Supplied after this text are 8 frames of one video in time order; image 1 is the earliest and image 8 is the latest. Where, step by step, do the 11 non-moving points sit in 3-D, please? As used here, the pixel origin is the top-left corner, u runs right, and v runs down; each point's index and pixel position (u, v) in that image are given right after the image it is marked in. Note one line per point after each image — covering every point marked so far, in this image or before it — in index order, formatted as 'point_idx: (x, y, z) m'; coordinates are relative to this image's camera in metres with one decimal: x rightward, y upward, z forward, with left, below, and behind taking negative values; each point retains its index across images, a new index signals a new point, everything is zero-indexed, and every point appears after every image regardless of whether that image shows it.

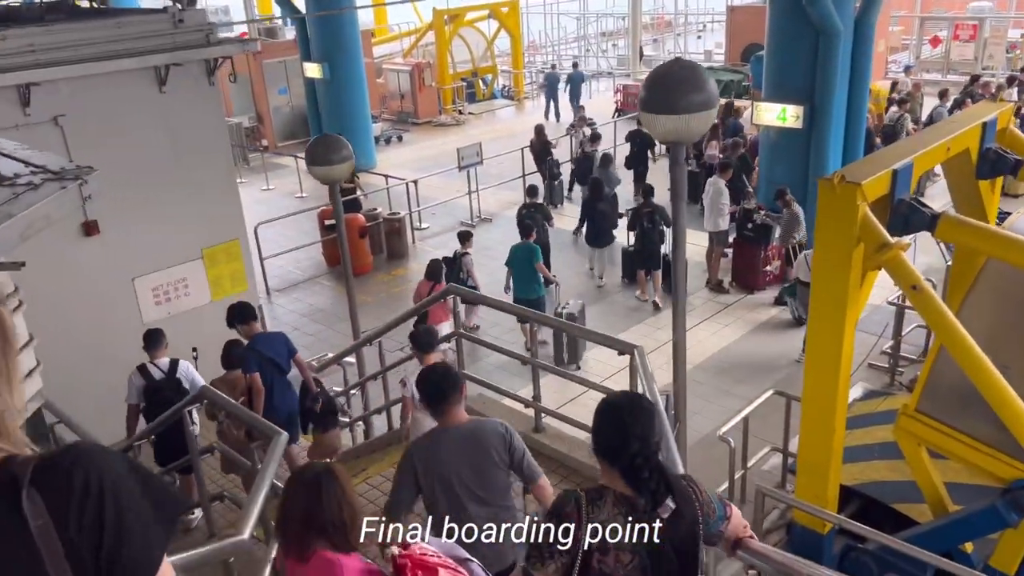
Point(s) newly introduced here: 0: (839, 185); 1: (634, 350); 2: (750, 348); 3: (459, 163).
0: (+2.4, +0.8, +6.1) m
1: (+0.8, -0.4, +5.2) m
2: (+3.1, -0.8, +10.6) m
3: (-1.0, +2.4, +15.8) m
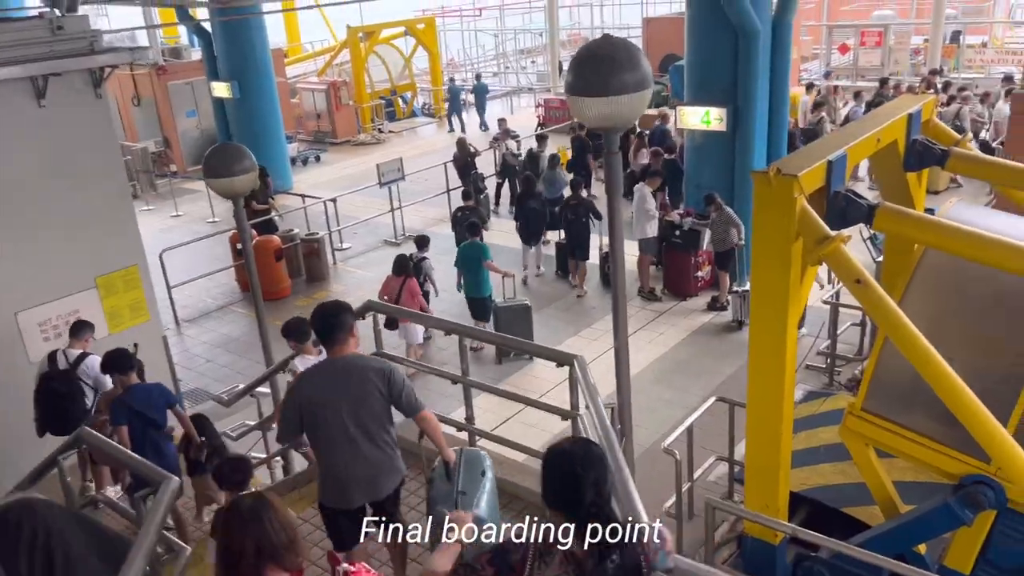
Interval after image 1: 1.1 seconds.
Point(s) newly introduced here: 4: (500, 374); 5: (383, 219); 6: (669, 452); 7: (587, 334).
0: (+1.9, +0.8, +5.8) m
1: (+0.4, -0.4, +4.7) m
2: (+2.2, -0.8, +10.3) m
3: (-2.5, +2.0, +15.3) m
4: (-0.1, -1.0, +10.5) m
5: (-2.6, +1.4, +16.2) m
6: (+1.3, -1.4, +6.9) m
7: (+1.0, -0.6, +11.1) m
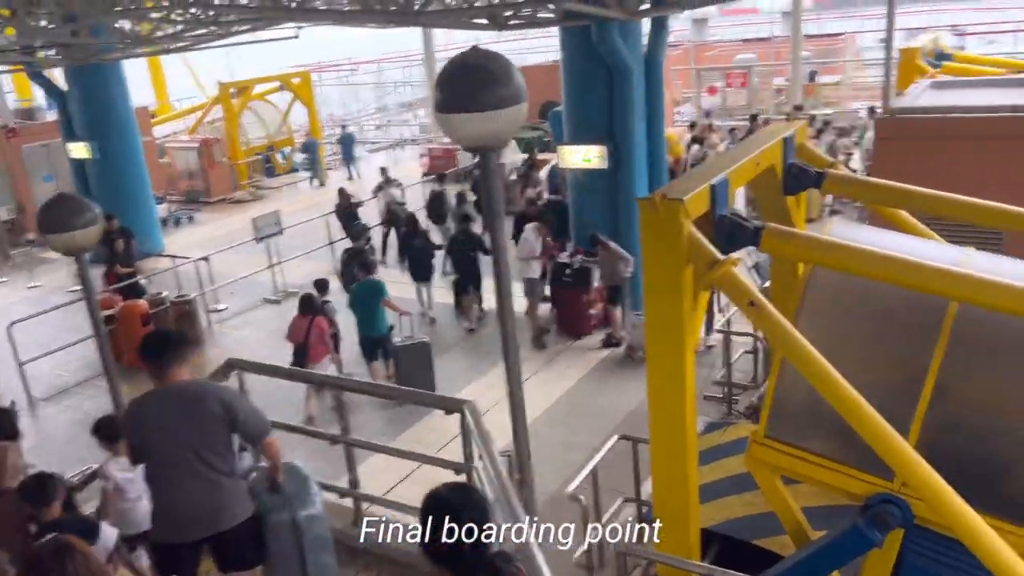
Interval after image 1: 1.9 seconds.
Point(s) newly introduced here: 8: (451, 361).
0: (+1.0, +0.6, +5.7) m
1: (-0.2, -0.6, +4.3) m
2: (+0.9, -1.3, +10.1) m
3: (-4.5, +1.0, +14.5) m
4: (-1.4, -1.6, +10.0) m
5: (-4.7, +0.2, +15.4) m
6: (+0.5, -1.7, +6.5) m
7: (-0.4, -1.2, +10.7) m
8: (-0.8, -1.0, +11.3) m
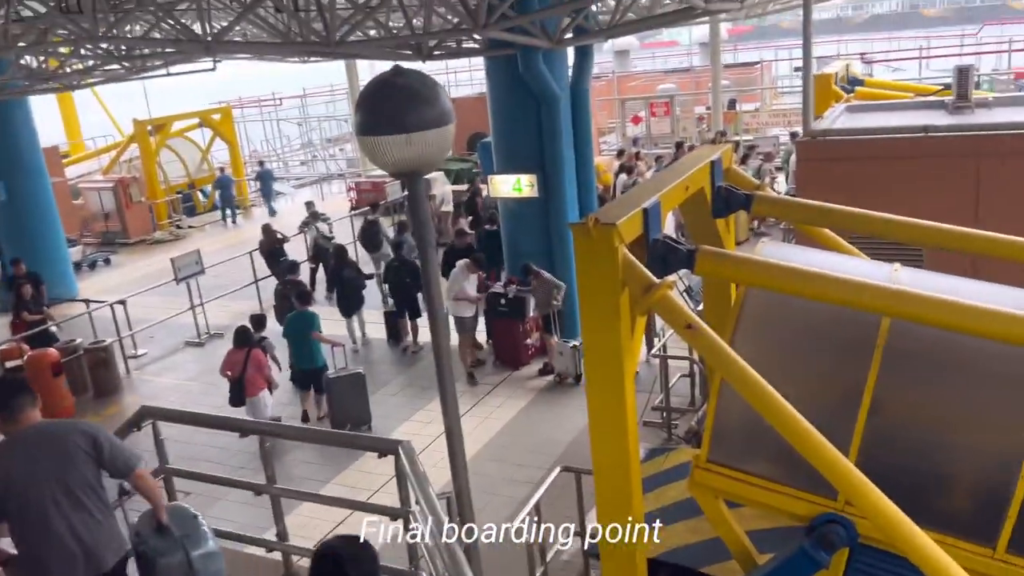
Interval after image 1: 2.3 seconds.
0: (+0.6, +0.4, +5.6) m
1: (-0.6, -0.8, +4.0) m
2: (+0.2, -1.7, +9.9) m
3: (-5.7, +0.2, +13.9) m
4: (-2.1, -2.0, +9.6) m
5: (-5.9, -0.5, +14.8) m
6: (0.0, -1.9, +6.3) m
7: (-1.2, -1.6, +10.4) m
8: (-1.7, -1.5, +10.9) m
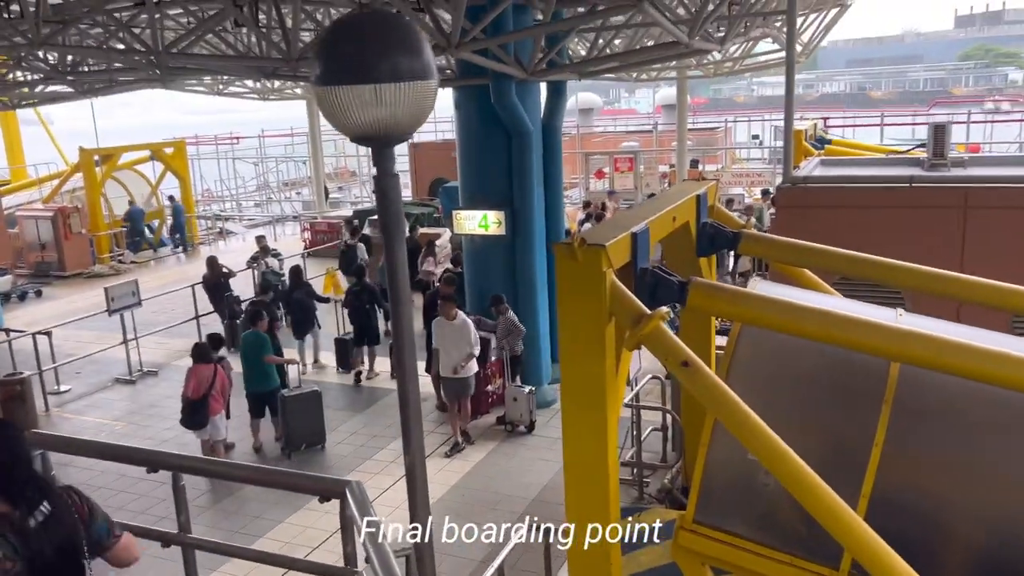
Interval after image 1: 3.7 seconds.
0: (+0.4, +0.2, +4.9) m
1: (-0.7, -0.8, +3.3) m
2: (-0.3, -2.1, +9.0) m
3: (-6.3, -0.3, +12.9) m
4: (-2.5, -2.4, +8.6) m
5: (-6.6, -1.1, +13.7) m
6: (-0.2, -2.1, +5.4) m
7: (-1.7, -2.1, +9.5) m
8: (-2.2, -1.9, +10.0) m
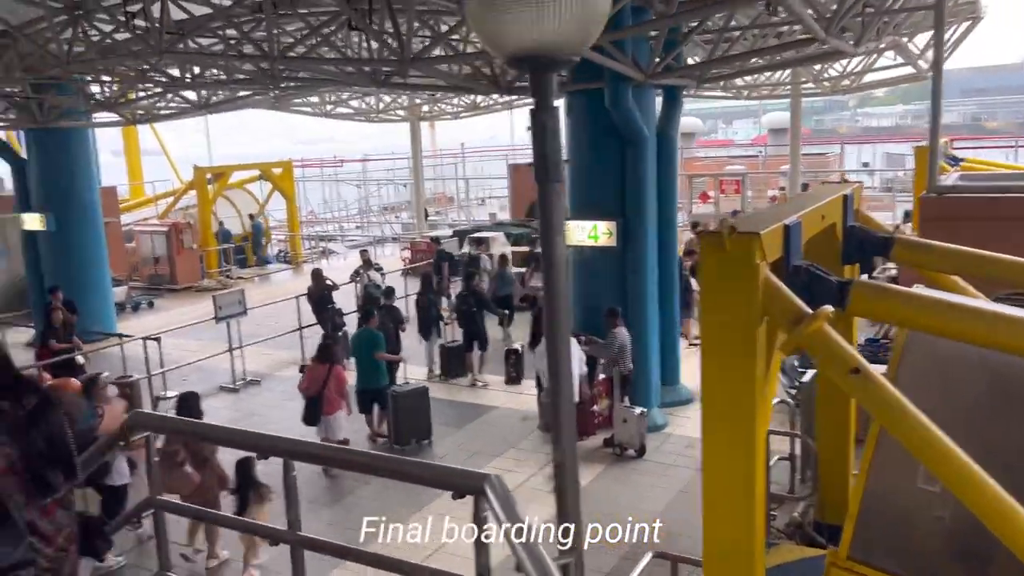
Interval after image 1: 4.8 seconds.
0: (+1.2, +0.3, +4.4) m
1: (-0.1, -0.7, +2.8) m
2: (+0.8, -2.2, +8.4) m
3: (-4.7, -0.4, +13.0) m
4: (-1.4, -2.4, +8.2) m
5: (-4.9, -1.2, +13.8) m
6: (+0.5, -2.1, +4.9) m
7: (-0.5, -2.2, +9.1) m
8: (-0.9, -2.0, +9.6) m
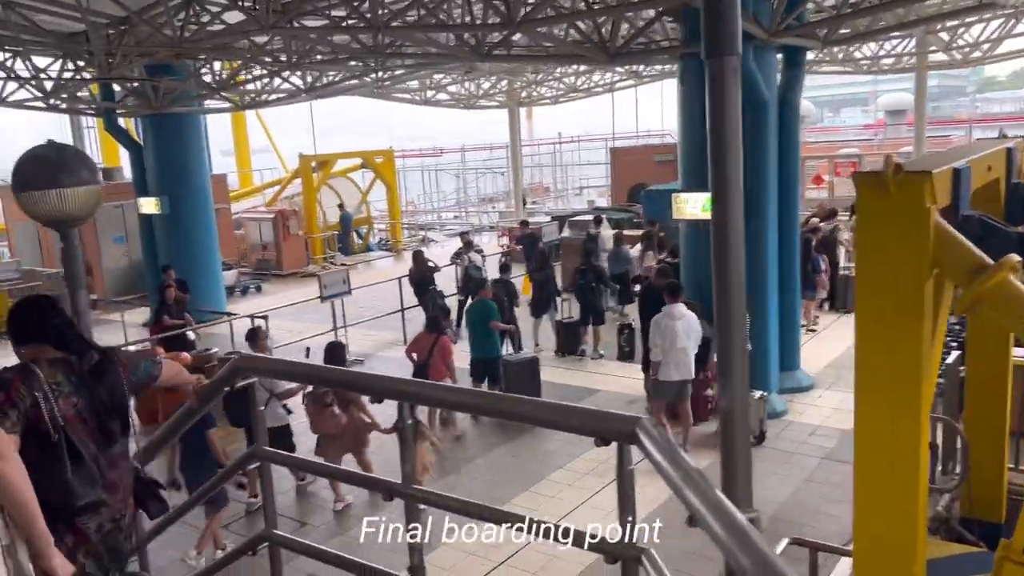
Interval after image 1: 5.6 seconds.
0: (+1.8, +0.5, +3.8) m
1: (+0.3, -0.4, +2.4) m
2: (+1.9, -1.9, +7.9) m
3: (-3.0, -0.1, +13.1) m
4: (-0.4, -2.1, +8.0) m
5: (-3.2, -0.9, +13.9) m
6: (+1.2, -1.8, +4.4) m
7: (+0.7, -1.9, +8.7) m
8: (+0.3, -1.7, +9.3) m
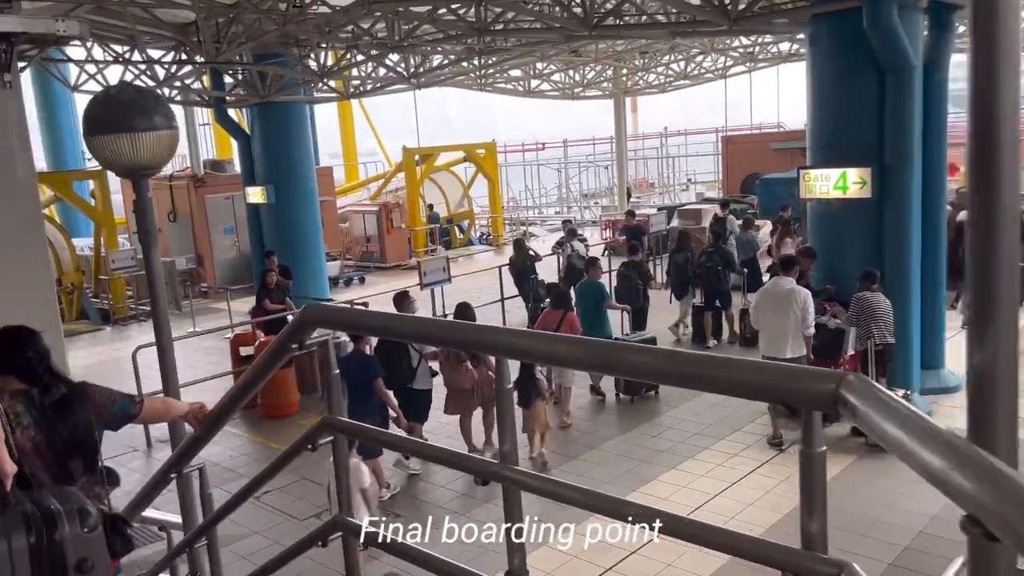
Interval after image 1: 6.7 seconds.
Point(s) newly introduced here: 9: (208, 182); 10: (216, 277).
0: (+2.2, +0.7, +3.0) m
1: (+0.6, -0.3, +1.7) m
2: (+2.8, -1.8, +7.0) m
3: (-1.4, +0.1, +12.7) m
4: (+0.6, -2.0, +7.3) m
5: (-1.5, -0.7, +13.5) m
6: (+1.7, -1.6, +3.6) m
7: (+1.7, -1.7, +7.9) m
8: (+1.4, -1.6, +8.6) m
9: (-7.3, +2.5, +19.8) m
10: (-7.1, +0.3, +19.5) m
